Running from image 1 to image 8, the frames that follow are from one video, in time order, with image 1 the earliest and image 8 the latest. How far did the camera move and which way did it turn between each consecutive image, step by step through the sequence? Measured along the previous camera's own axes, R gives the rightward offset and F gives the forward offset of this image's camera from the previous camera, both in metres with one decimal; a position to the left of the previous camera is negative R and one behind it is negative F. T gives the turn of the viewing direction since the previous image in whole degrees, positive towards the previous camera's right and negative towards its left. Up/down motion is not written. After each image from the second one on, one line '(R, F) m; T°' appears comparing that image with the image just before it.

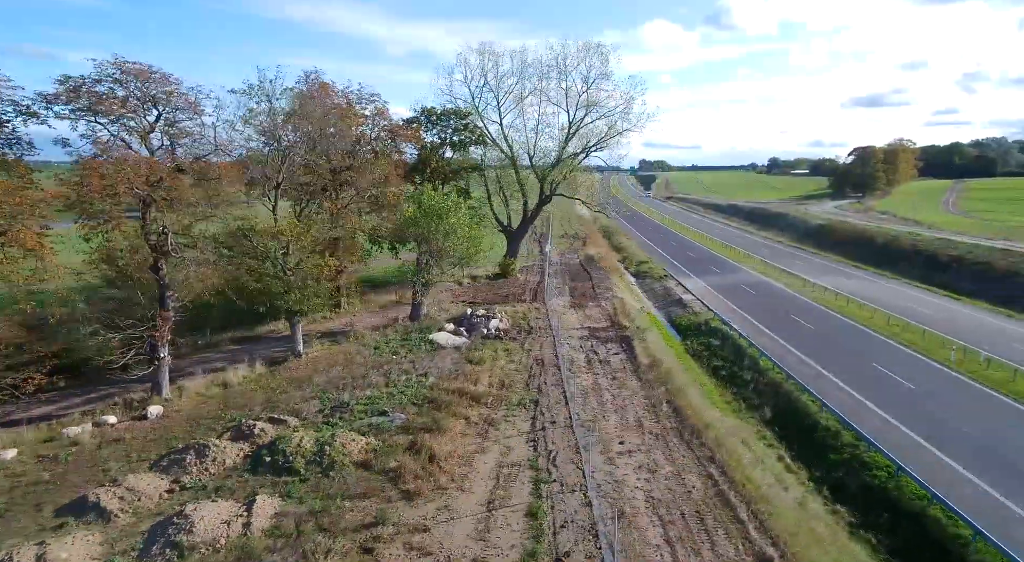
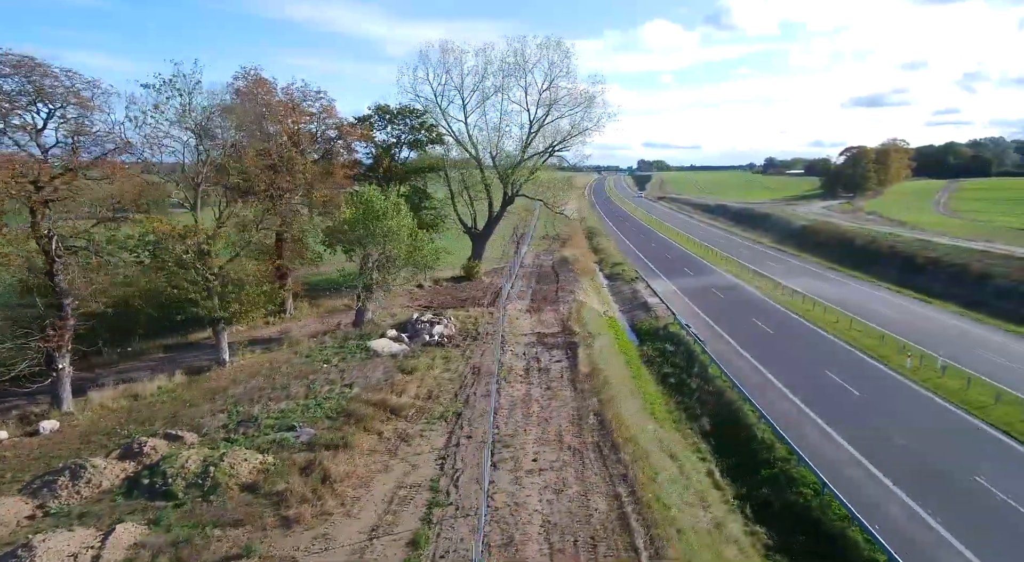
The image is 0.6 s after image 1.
(+2.1, +1.0) m; +1°
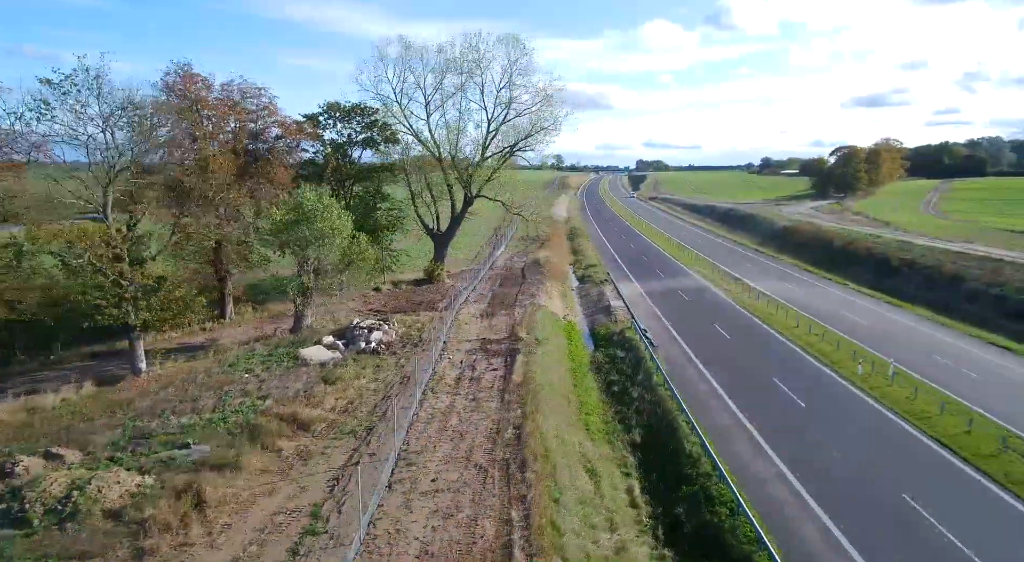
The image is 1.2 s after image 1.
(+2.2, +1.0) m; +1°
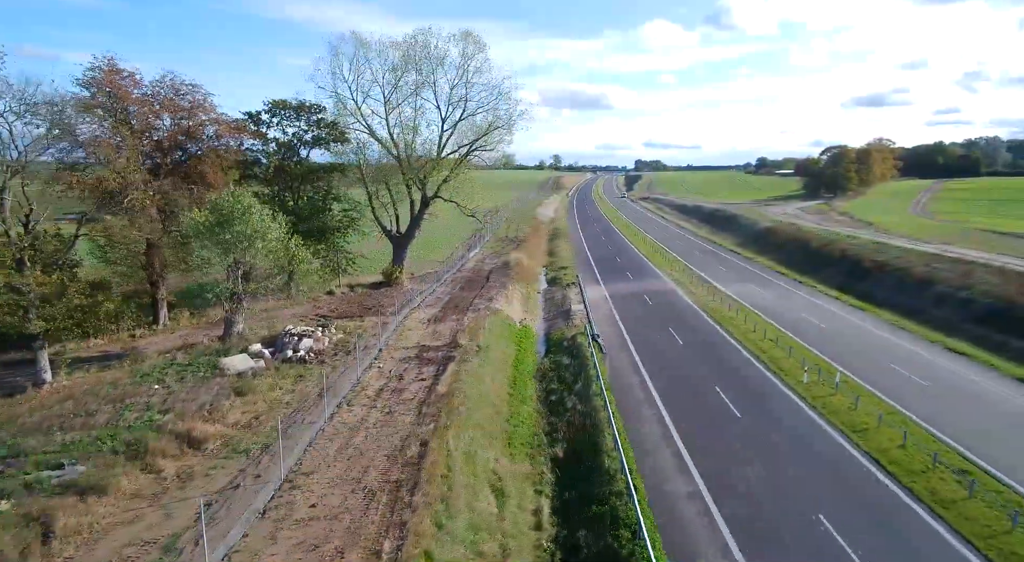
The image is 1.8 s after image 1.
(+2.3, +1.0) m; +1°
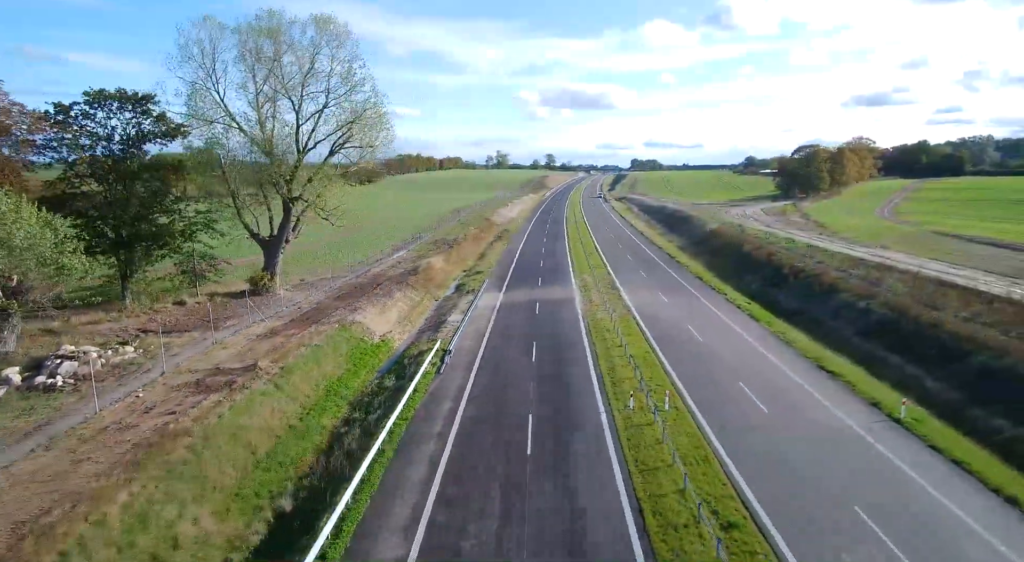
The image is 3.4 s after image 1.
(+6.5, +2.8) m; +2°
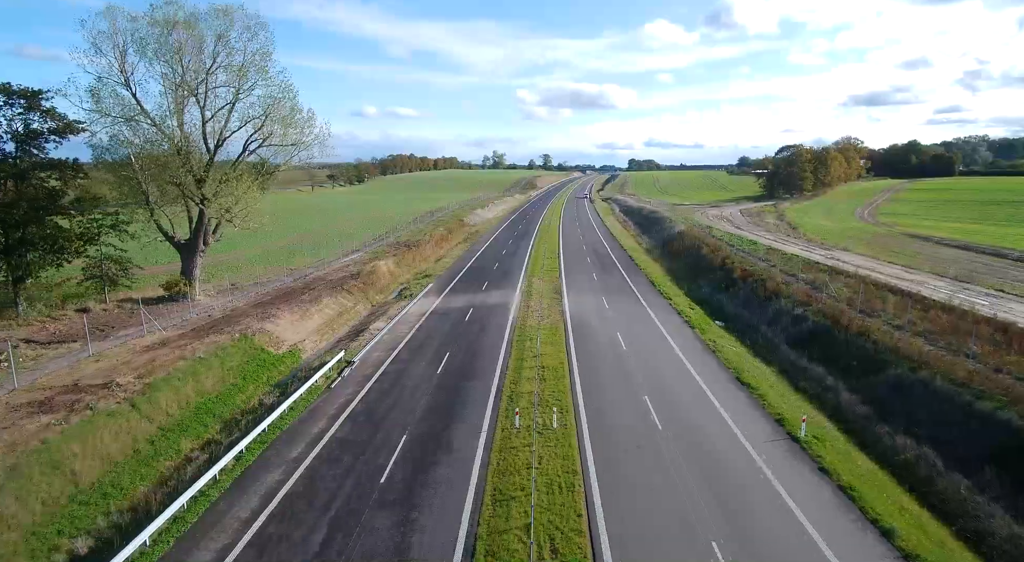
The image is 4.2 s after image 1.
(+3.7, +1.6) m; +1°
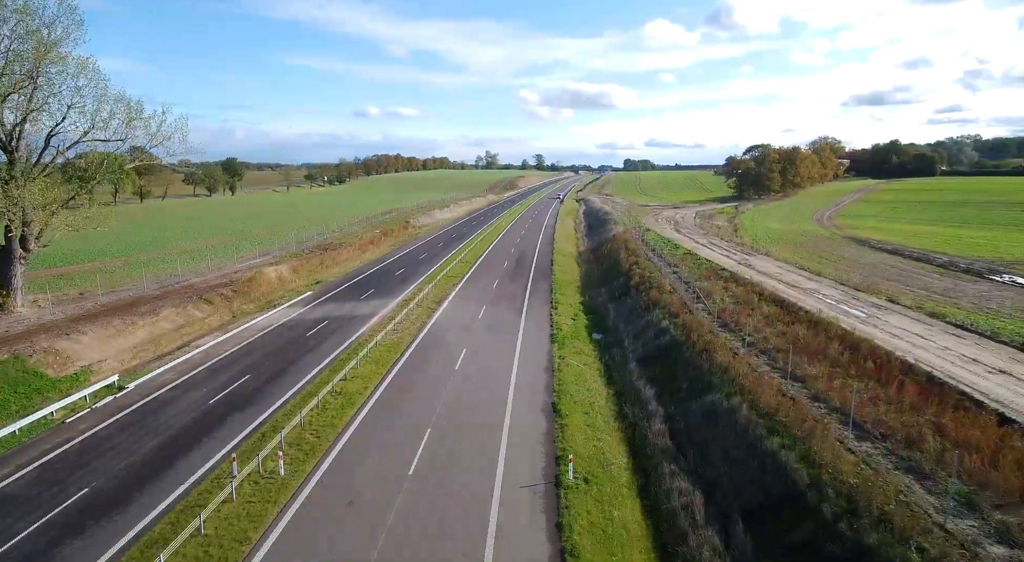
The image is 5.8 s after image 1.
(+7.2, +2.9) m; +2°
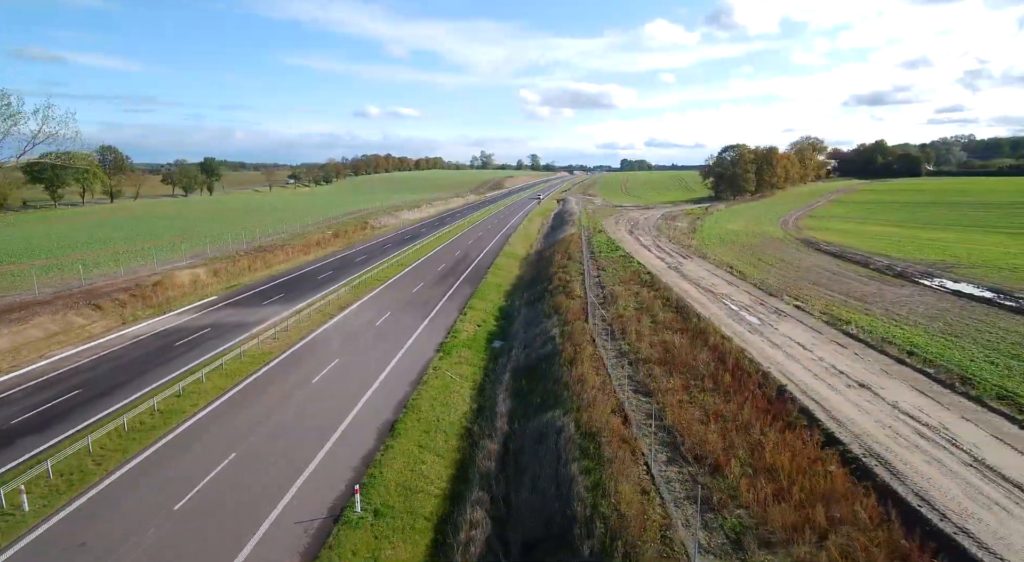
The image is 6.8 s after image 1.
(+5.2, +1.5) m; +1°
